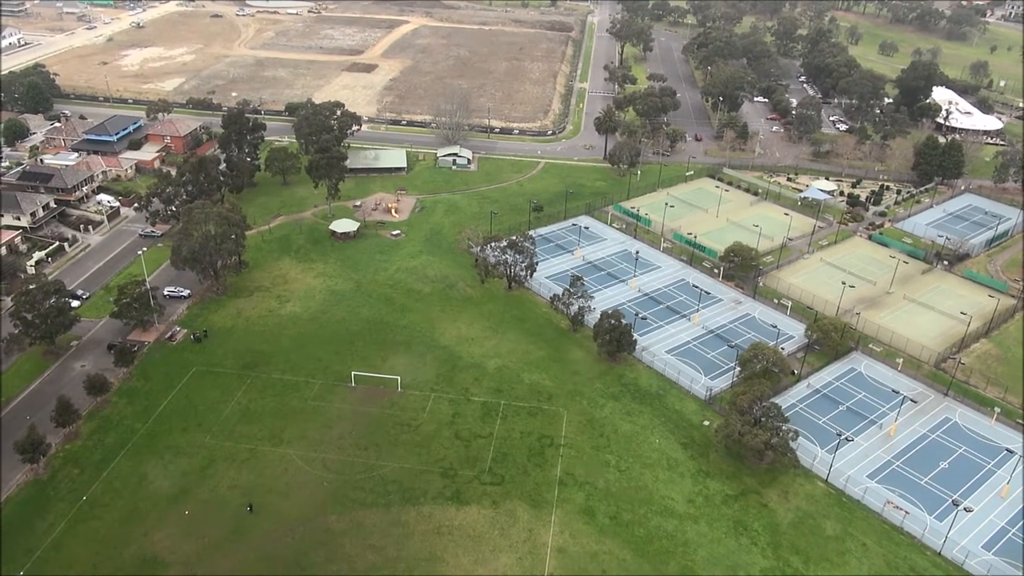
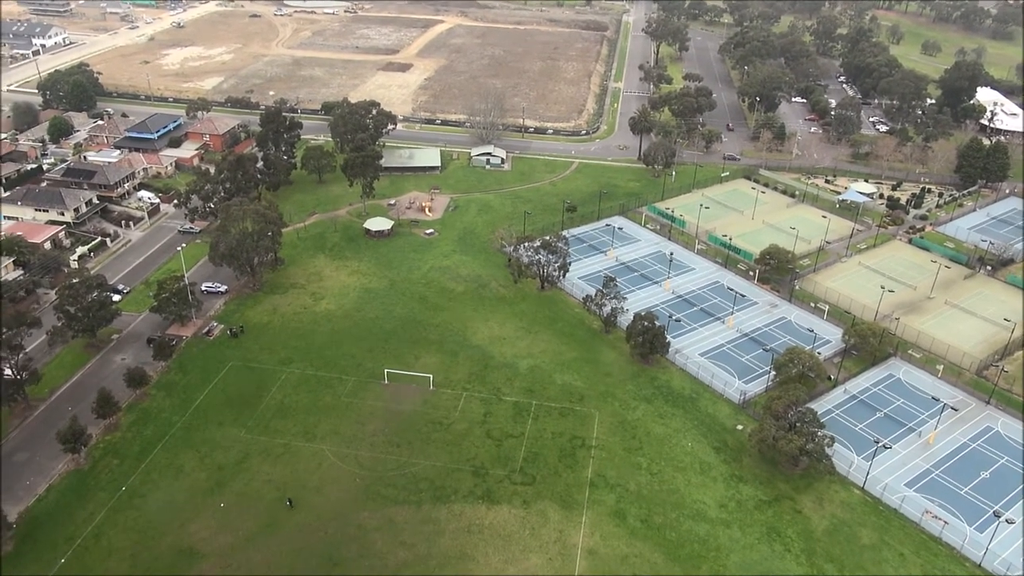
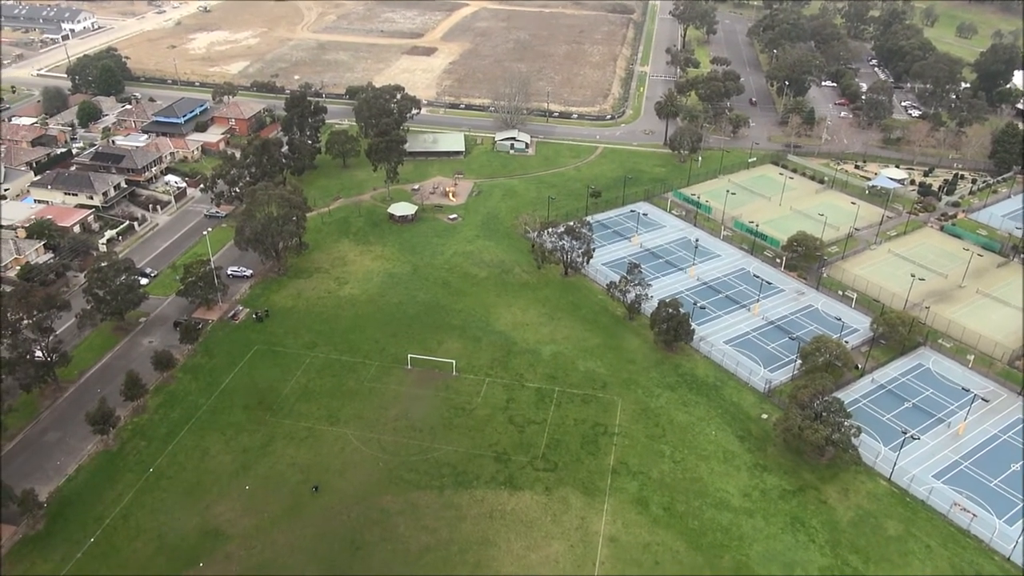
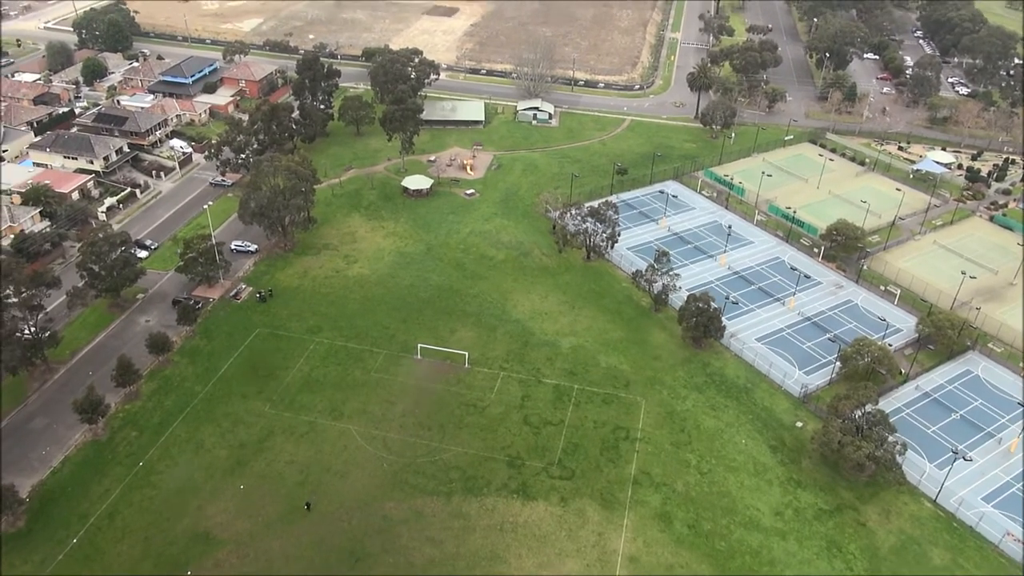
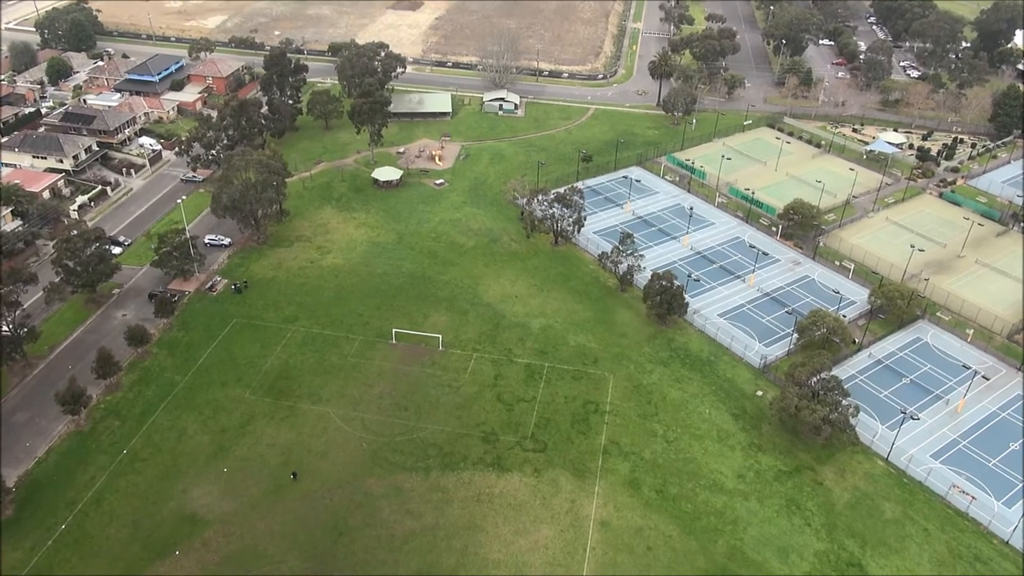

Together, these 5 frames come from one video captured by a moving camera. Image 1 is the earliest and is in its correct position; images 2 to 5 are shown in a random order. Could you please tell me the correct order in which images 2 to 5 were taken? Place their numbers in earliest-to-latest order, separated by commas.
2, 3, 5, 4
